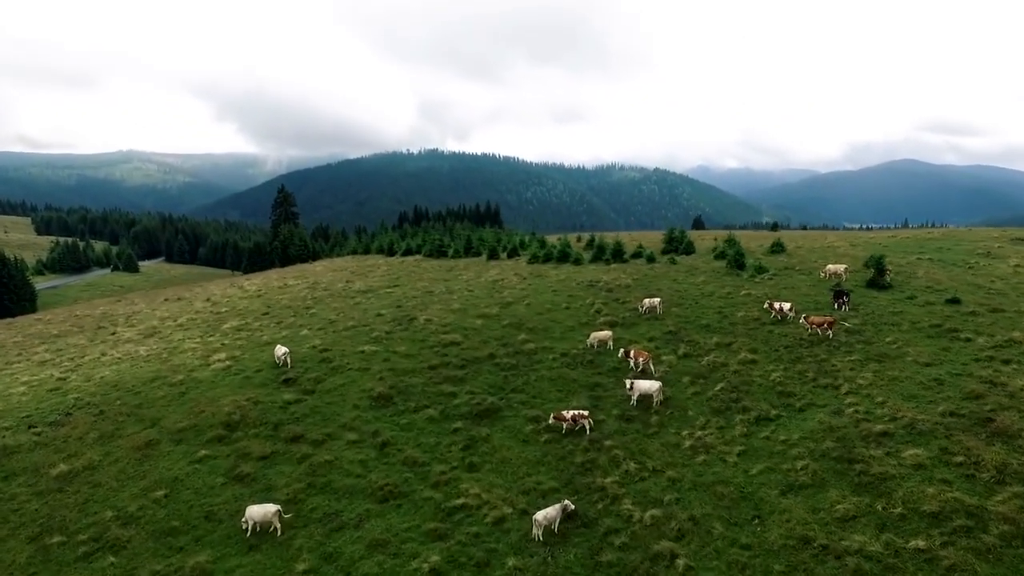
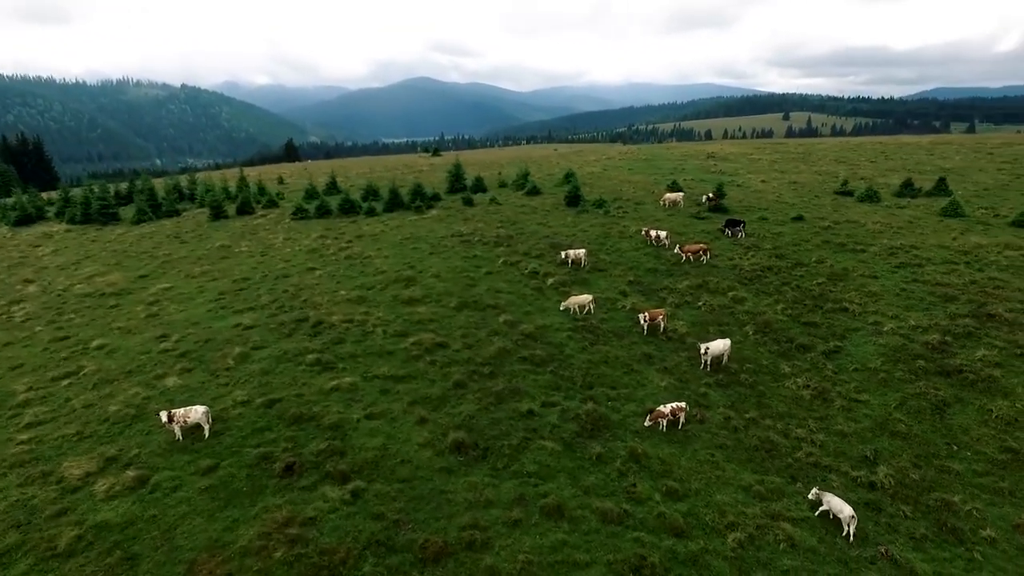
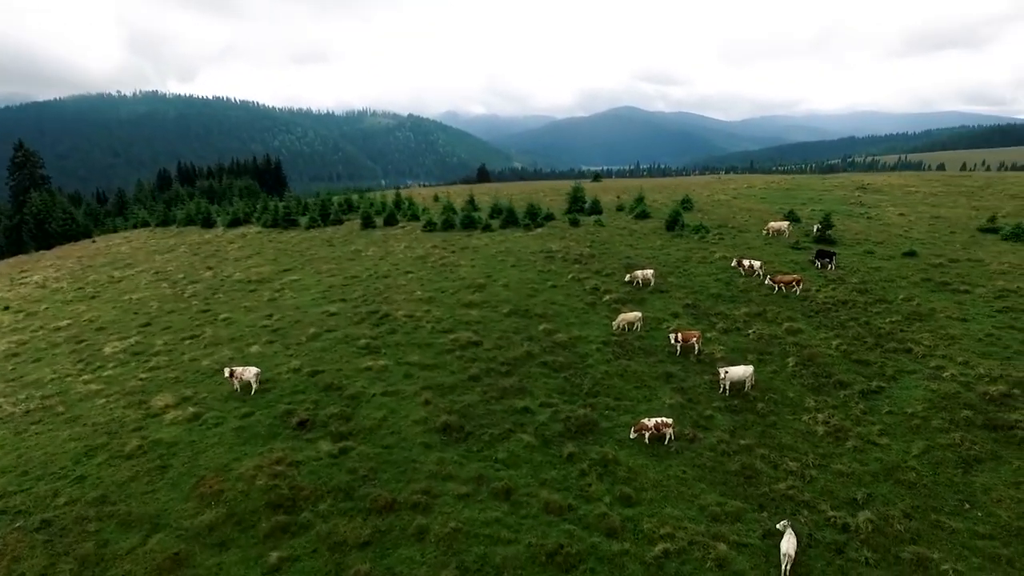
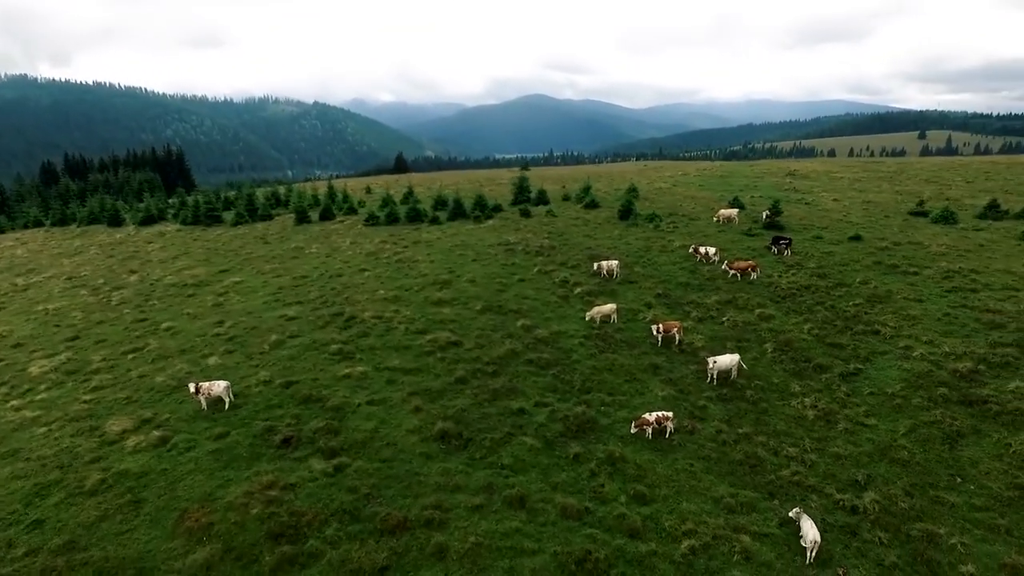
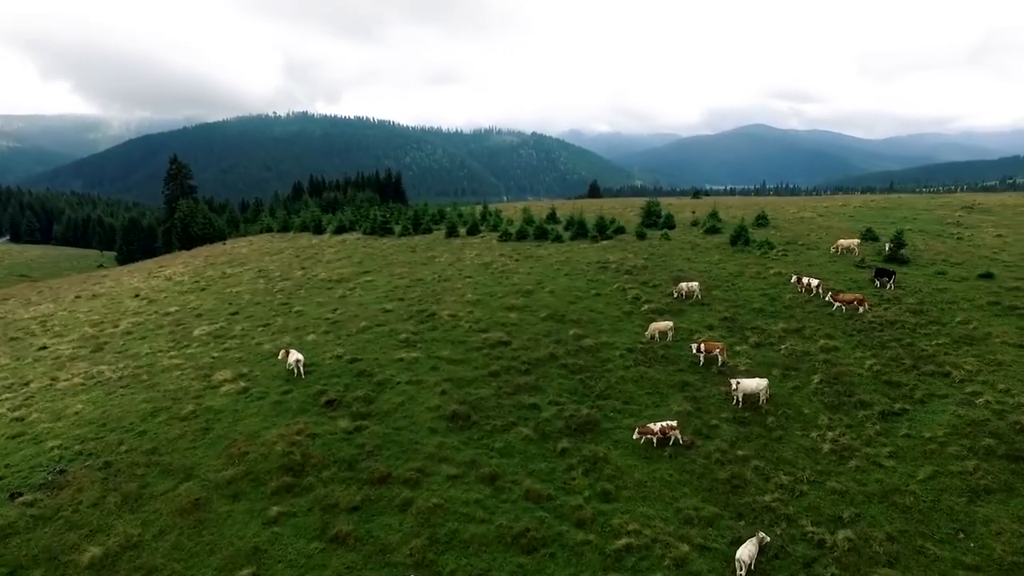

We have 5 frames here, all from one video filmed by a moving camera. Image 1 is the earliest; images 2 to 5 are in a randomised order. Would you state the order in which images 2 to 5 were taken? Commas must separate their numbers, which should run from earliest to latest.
5, 3, 4, 2
